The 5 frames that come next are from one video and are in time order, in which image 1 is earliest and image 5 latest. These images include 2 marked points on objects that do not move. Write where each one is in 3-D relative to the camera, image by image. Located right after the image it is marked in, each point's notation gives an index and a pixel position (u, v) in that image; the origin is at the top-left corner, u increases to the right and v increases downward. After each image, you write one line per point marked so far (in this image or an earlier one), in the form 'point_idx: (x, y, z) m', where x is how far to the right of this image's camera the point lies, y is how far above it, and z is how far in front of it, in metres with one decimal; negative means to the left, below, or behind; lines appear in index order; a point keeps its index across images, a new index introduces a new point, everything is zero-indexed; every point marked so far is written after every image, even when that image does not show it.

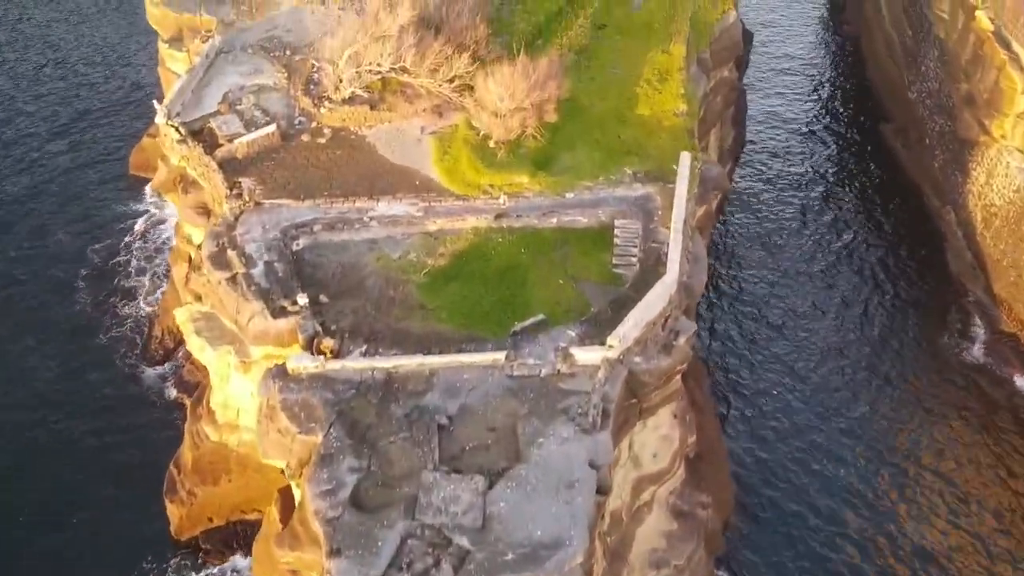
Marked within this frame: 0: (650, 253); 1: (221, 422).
0: (+1.9, +0.5, +19.8) m
1: (-4.1, -1.9, +19.7) m
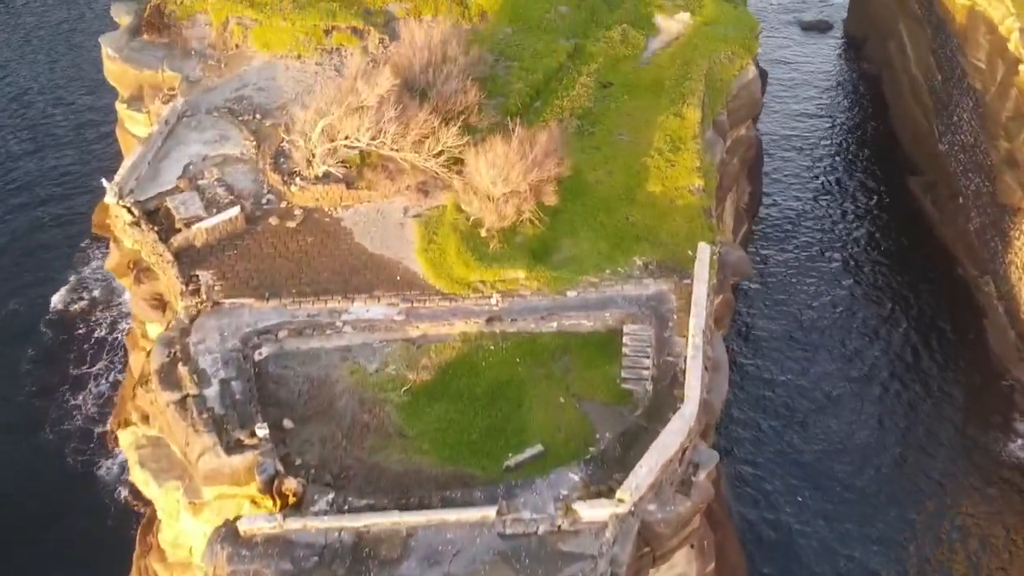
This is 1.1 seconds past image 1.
0: (+1.9, -1.0, +17.2) m
1: (-4.2, -3.3, +17.2) m
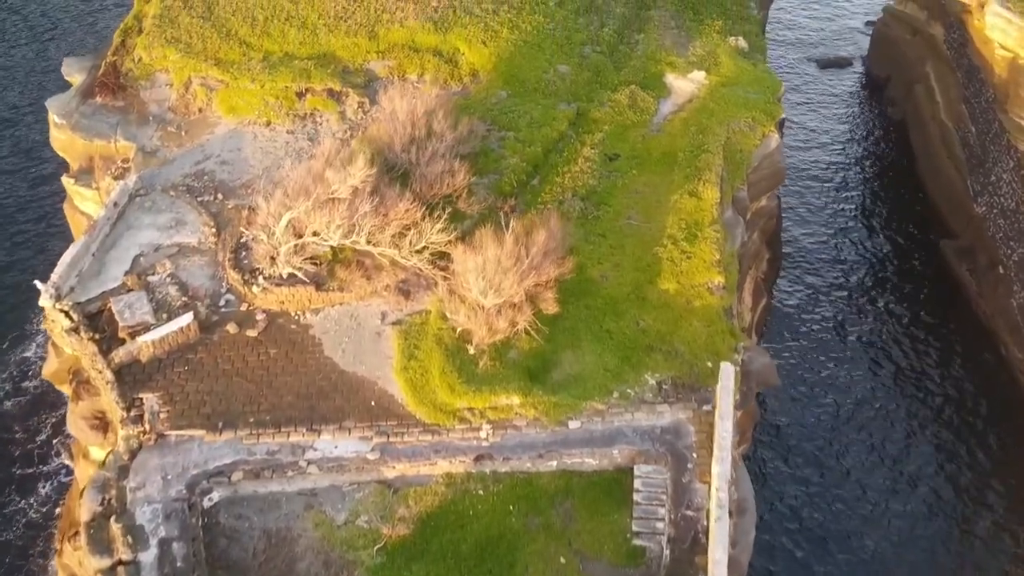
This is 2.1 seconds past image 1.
0: (+1.8, -2.4, +14.6) m
1: (-4.2, -4.8, +14.6) m
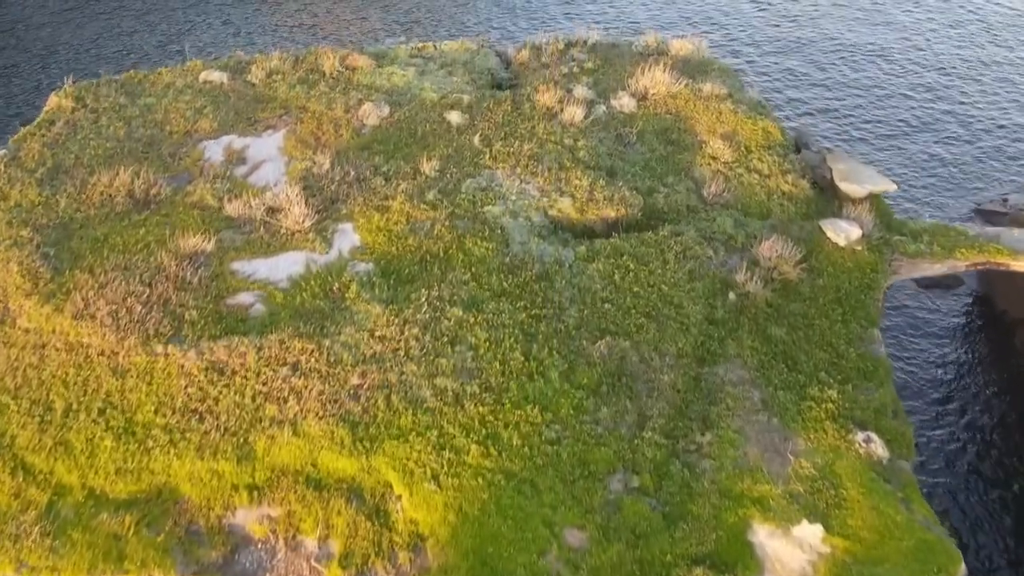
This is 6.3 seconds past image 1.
0: (+1.5, -8.2, +4.9) m
1: (-4.5, -10.5, +4.9) m
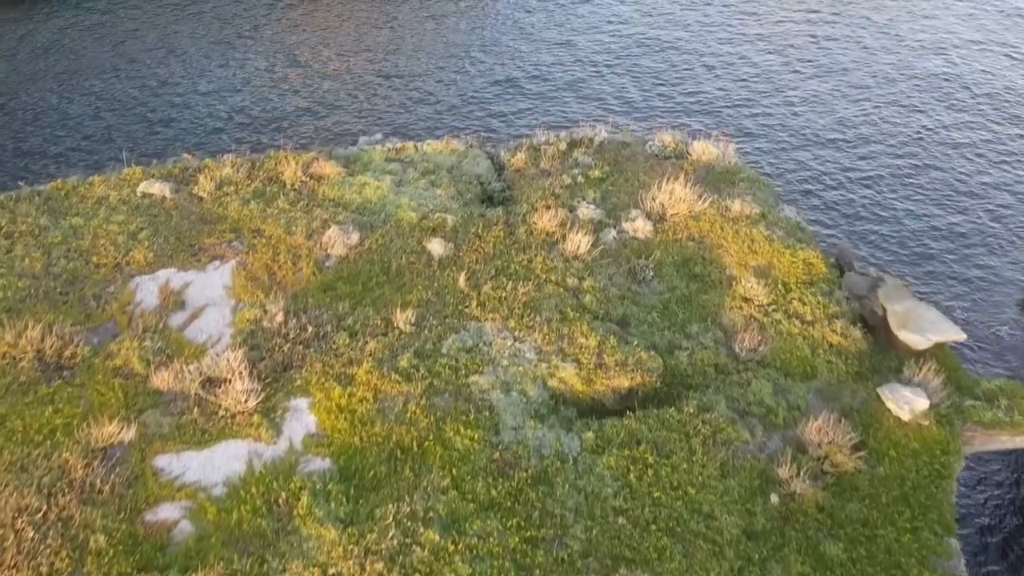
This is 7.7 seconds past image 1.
0: (+1.4, -10.0, +1.8) m
1: (-4.6, -12.3, +1.8) m
